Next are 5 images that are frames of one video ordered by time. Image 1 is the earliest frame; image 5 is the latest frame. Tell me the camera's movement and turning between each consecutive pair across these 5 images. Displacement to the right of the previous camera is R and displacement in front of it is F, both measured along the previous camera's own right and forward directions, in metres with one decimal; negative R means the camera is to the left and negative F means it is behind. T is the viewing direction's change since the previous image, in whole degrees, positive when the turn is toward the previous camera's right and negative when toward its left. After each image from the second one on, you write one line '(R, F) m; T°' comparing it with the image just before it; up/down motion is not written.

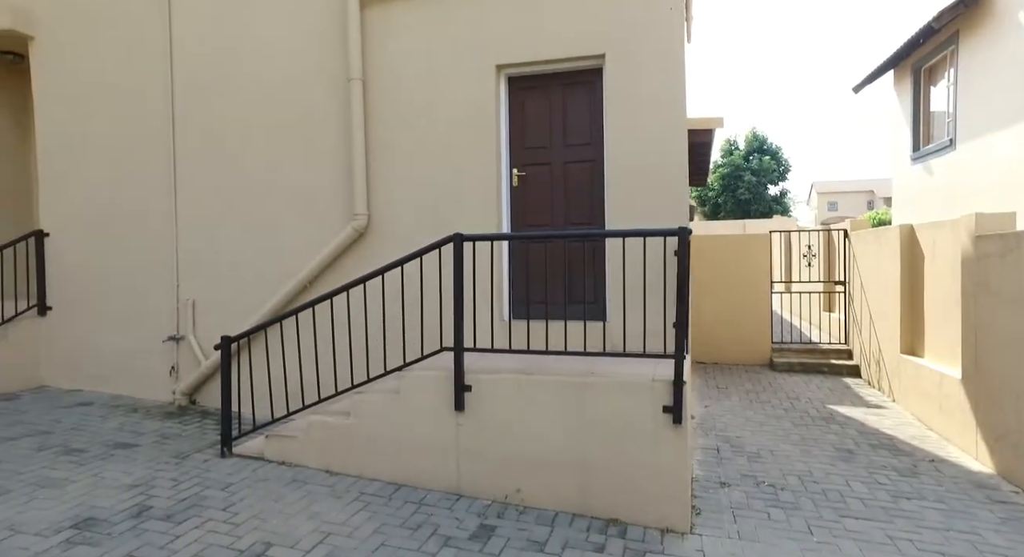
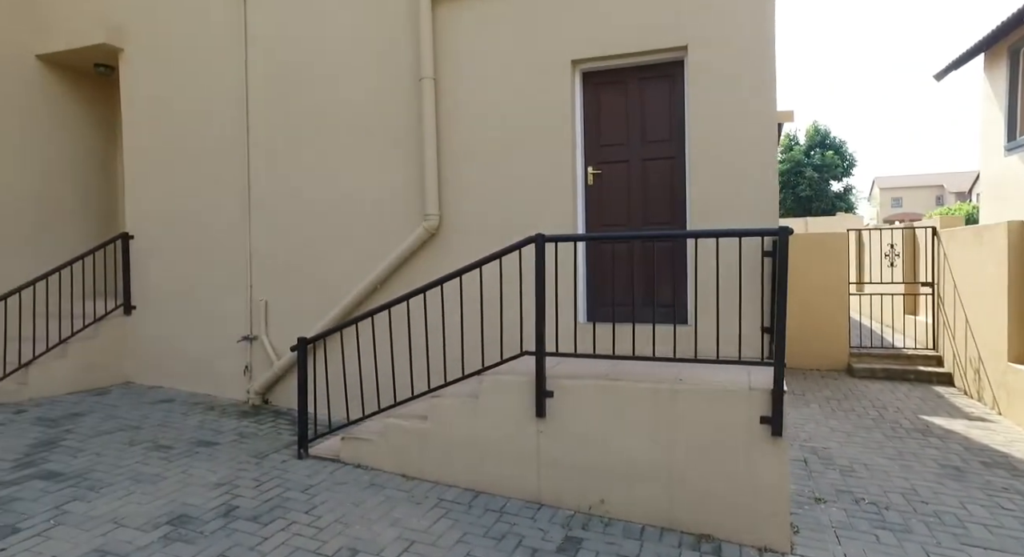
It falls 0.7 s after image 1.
(-0.2, +0.1) m; -4°
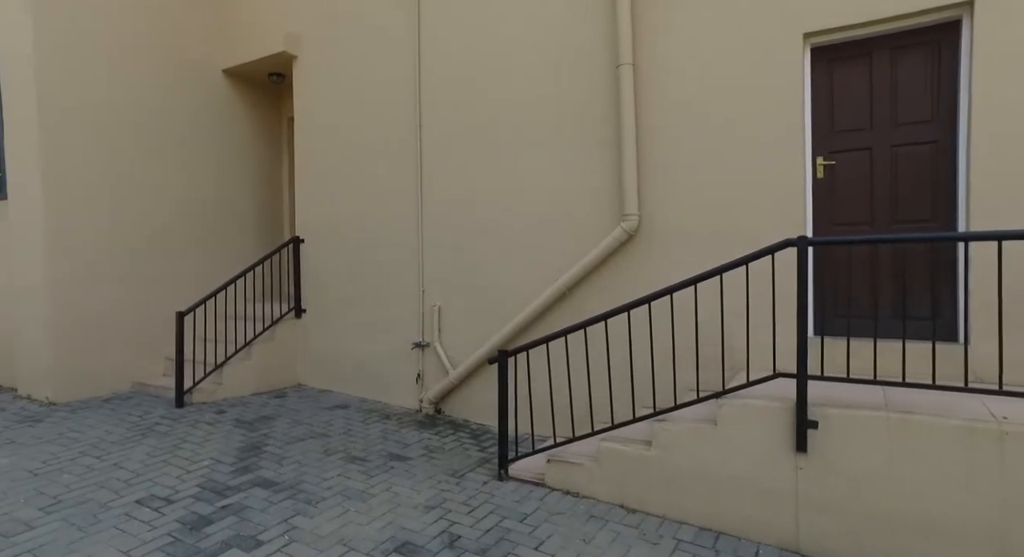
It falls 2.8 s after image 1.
(-0.8, +0.4) m; -9°
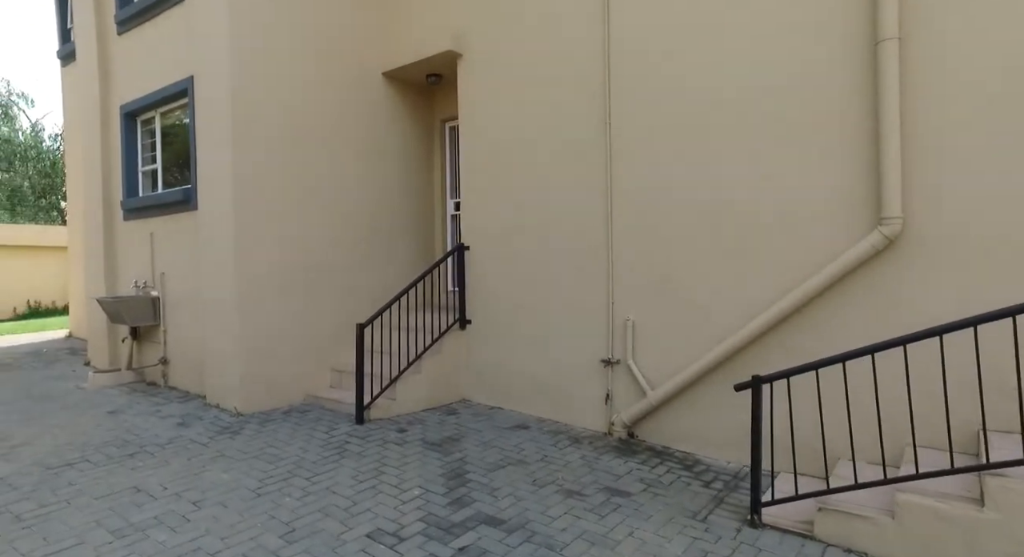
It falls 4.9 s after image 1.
(-1.0, +0.4) m; -8°
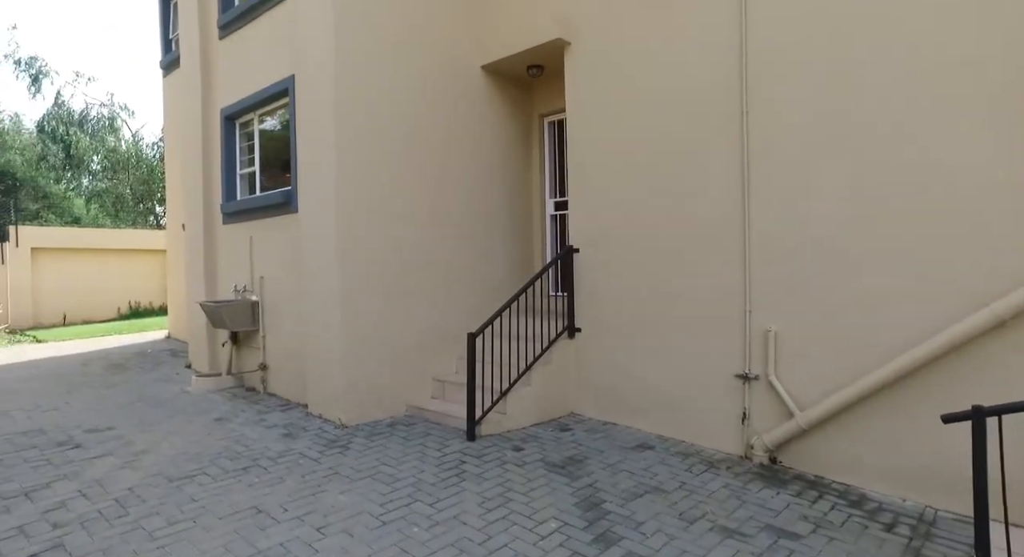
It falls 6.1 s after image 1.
(-0.5, +0.4) m; -6°
